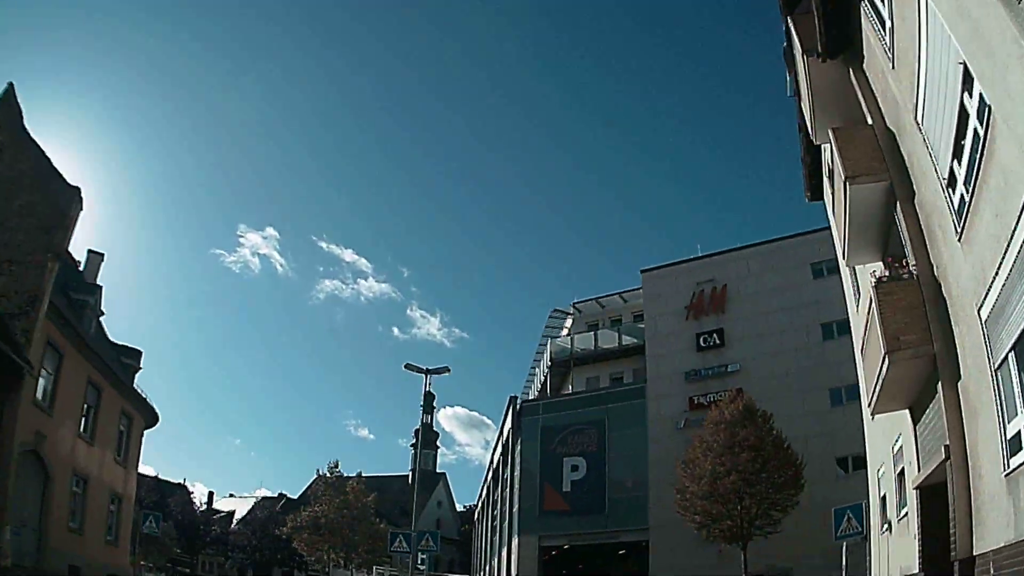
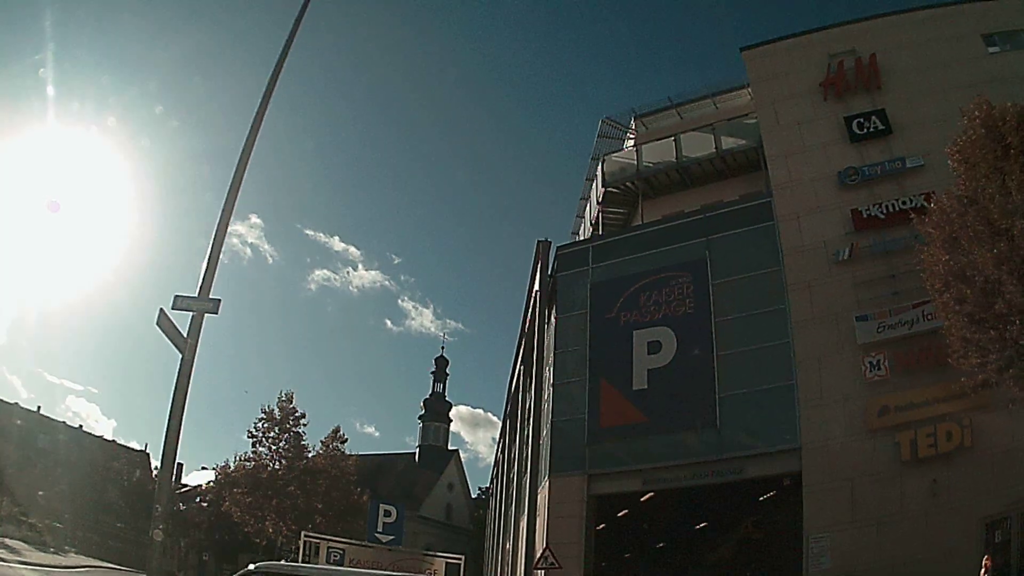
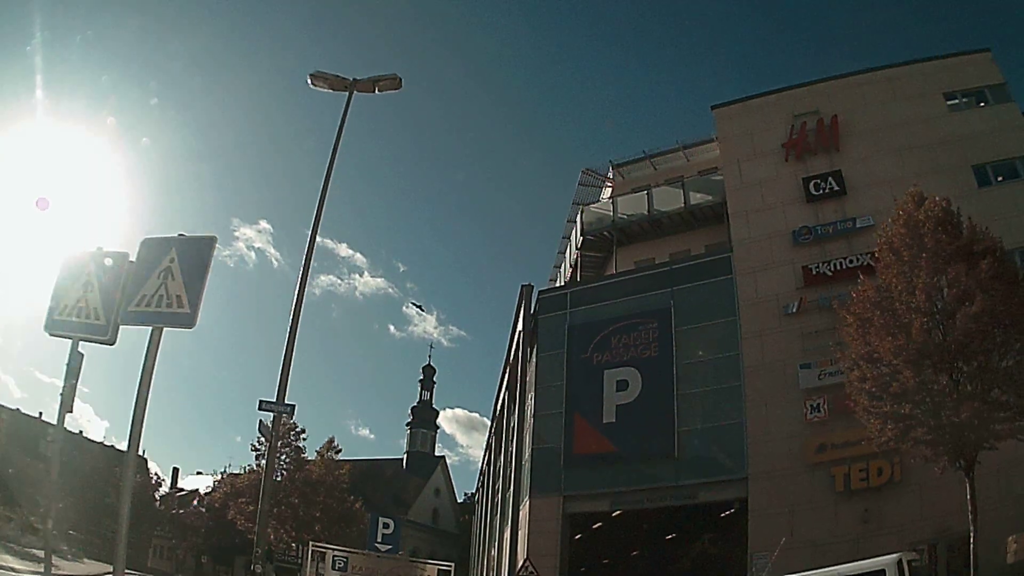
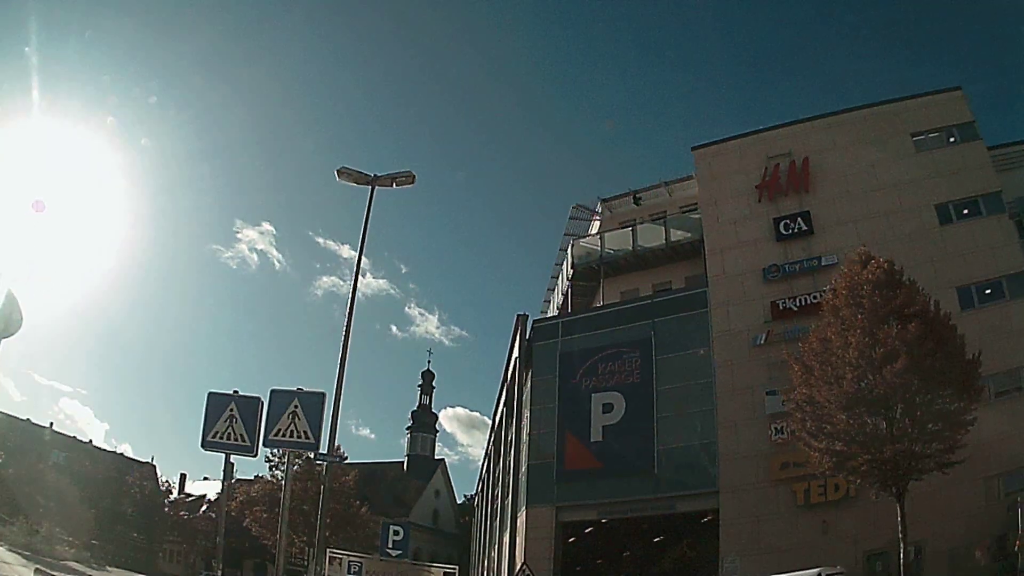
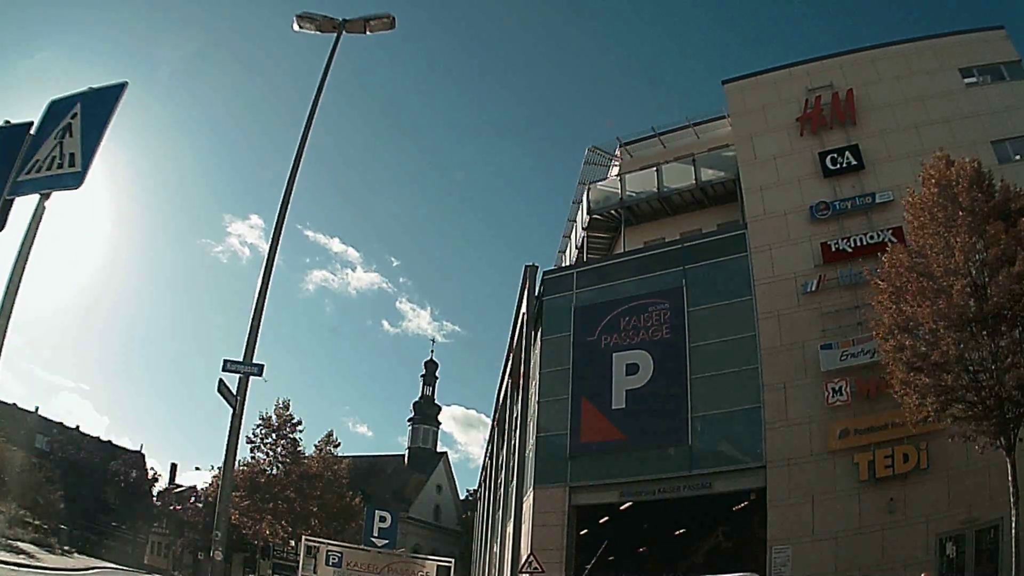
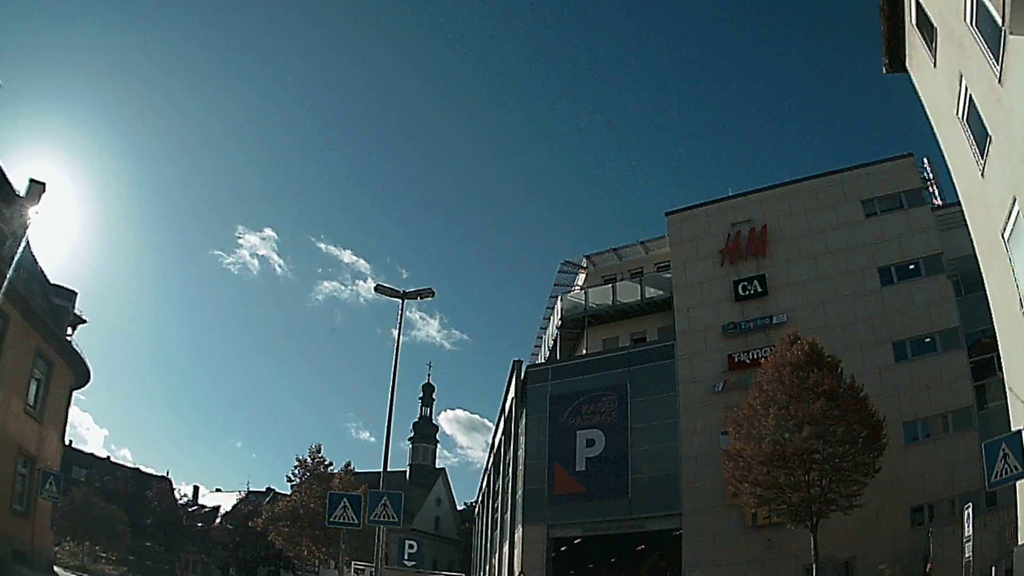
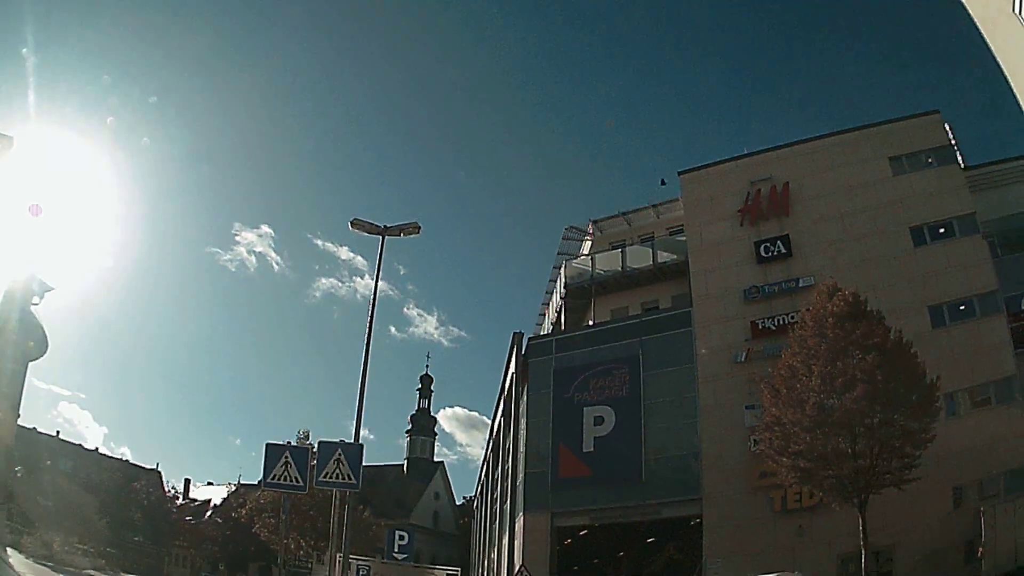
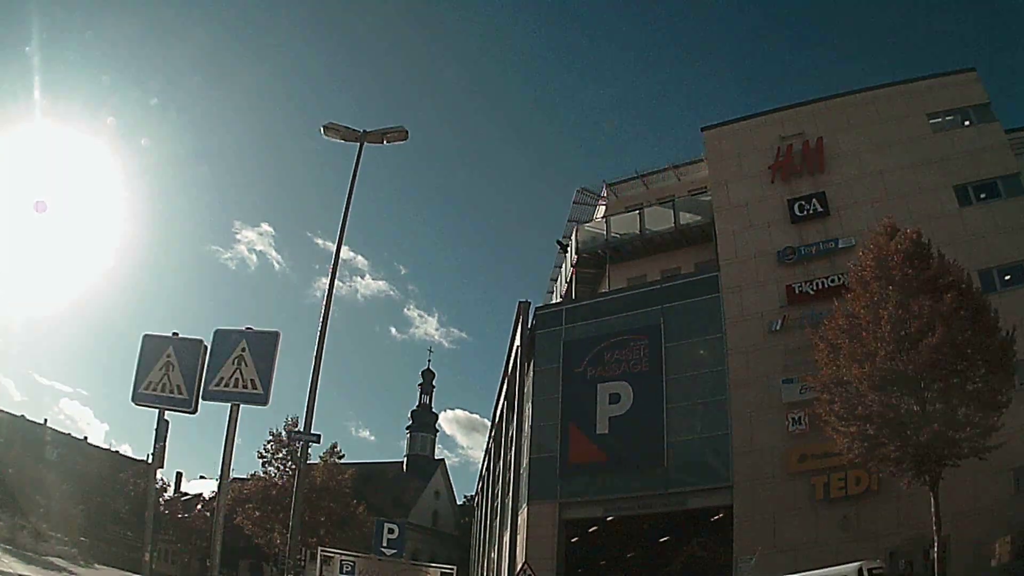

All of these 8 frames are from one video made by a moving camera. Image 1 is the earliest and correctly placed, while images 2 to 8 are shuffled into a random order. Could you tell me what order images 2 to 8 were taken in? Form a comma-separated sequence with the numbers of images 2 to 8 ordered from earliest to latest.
6, 7, 4, 8, 3, 5, 2
